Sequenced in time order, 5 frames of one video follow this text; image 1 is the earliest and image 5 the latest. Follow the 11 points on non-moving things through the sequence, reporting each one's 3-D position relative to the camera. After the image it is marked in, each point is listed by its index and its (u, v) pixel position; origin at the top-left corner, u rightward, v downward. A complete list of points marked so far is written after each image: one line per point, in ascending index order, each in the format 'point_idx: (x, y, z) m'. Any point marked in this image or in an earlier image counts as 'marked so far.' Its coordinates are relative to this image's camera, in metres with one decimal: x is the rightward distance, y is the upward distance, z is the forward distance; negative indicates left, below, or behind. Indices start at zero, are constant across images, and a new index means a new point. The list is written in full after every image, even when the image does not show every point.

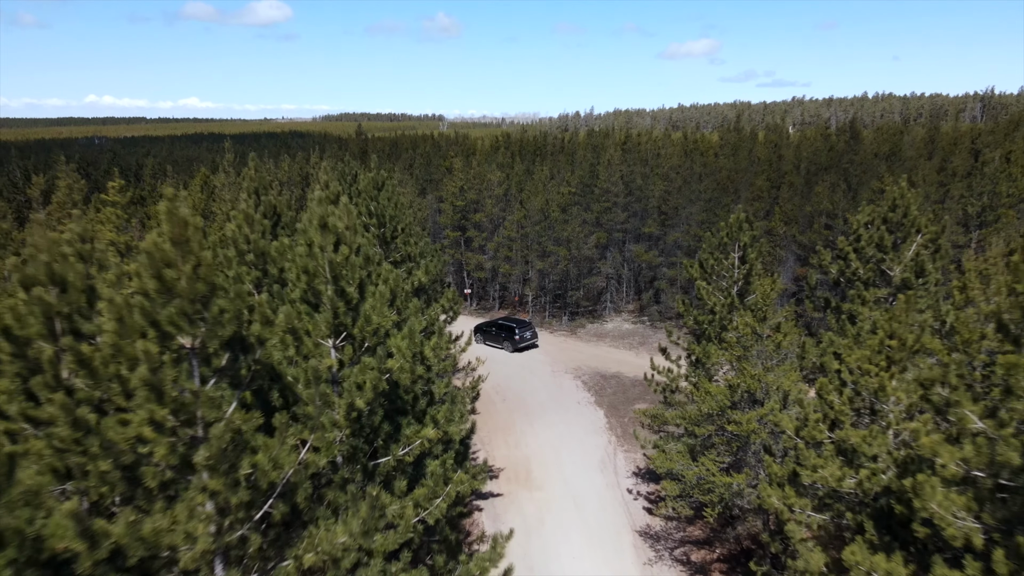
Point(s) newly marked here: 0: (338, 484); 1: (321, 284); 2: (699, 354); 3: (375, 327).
0: (-2.0, -2.2, +7.7) m
1: (-2.4, 0.0, +8.8) m
2: (+4.7, -1.7, +17.0) m
3: (-1.7, -0.5, +8.9) m
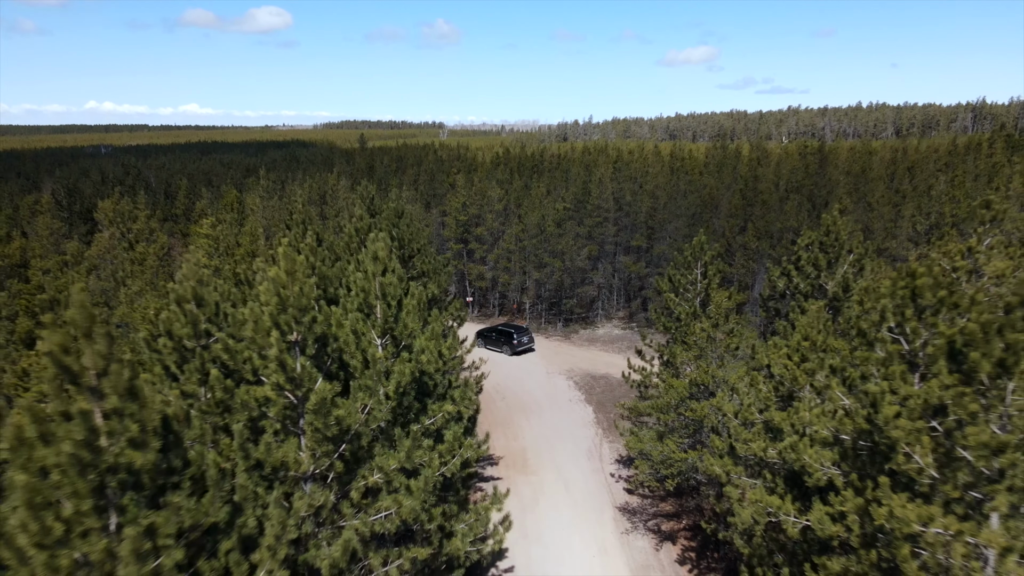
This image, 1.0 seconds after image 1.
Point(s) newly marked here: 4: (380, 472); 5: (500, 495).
0: (-2.0, -2.4, +11.0) m
1: (-2.5, -0.2, +12.0) m
2: (+4.6, -2.0, +20.3) m
3: (-1.8, -0.8, +12.1) m
4: (-2.0, -2.7, +10.1) m
5: (-0.2, -4.1, +13.5) m
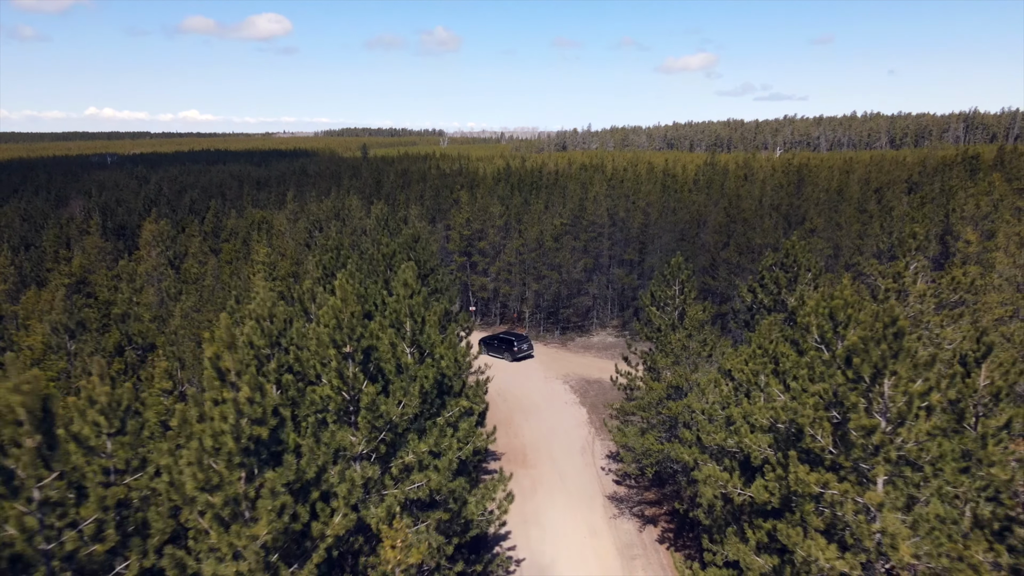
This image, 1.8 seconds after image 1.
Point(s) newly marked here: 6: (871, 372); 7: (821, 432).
0: (-2.0, -2.9, +14.0) m
1: (-2.4, -0.6, +15.0) m
2: (+4.7, -2.5, +23.3) m
3: (-1.7, -1.2, +15.1) m
4: (-1.9, -3.1, +13.1) m
5: (-0.2, -4.6, +16.5) m
6: (+6.4, -1.5, +12.1) m
7: (+5.6, -2.6, +12.4) m
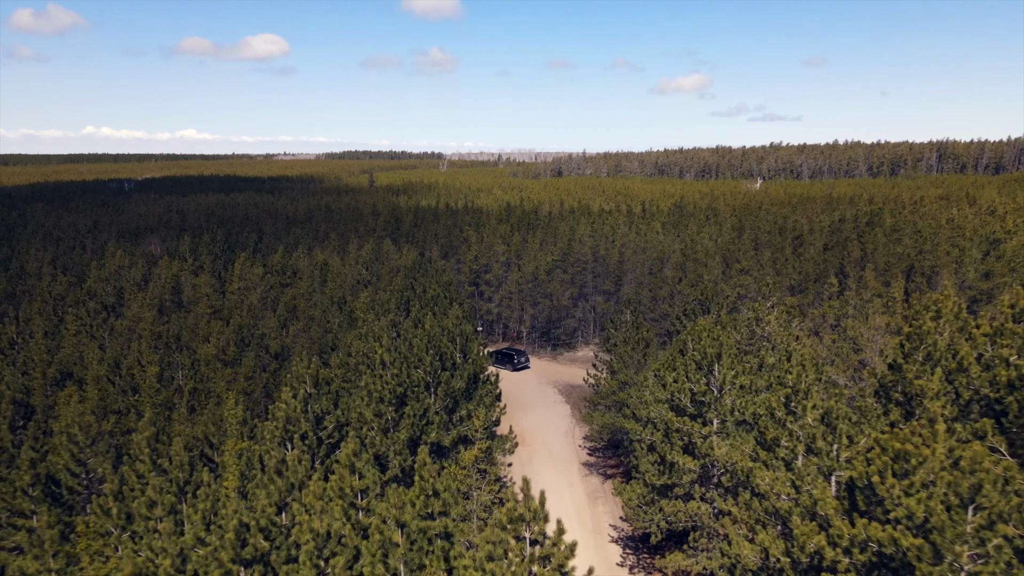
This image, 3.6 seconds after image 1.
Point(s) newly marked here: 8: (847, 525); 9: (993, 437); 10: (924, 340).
0: (-1.8, -4.0, +24.7) m
1: (-2.2, -1.8, +25.8) m
2: (+4.8, -3.9, +34.0) m
3: (-1.5, -2.4, +25.9) m
4: (-1.7, -4.3, +23.8) m
5: (0.0, -5.8, +27.2) m
6: (+6.6, -2.6, +22.9) m
7: (+5.9, -3.7, +23.2) m
8: (+6.9, -4.8, +13.8) m
9: (+10.7, -3.3, +15.0) m
10: (+11.4, -1.4, +18.7) m
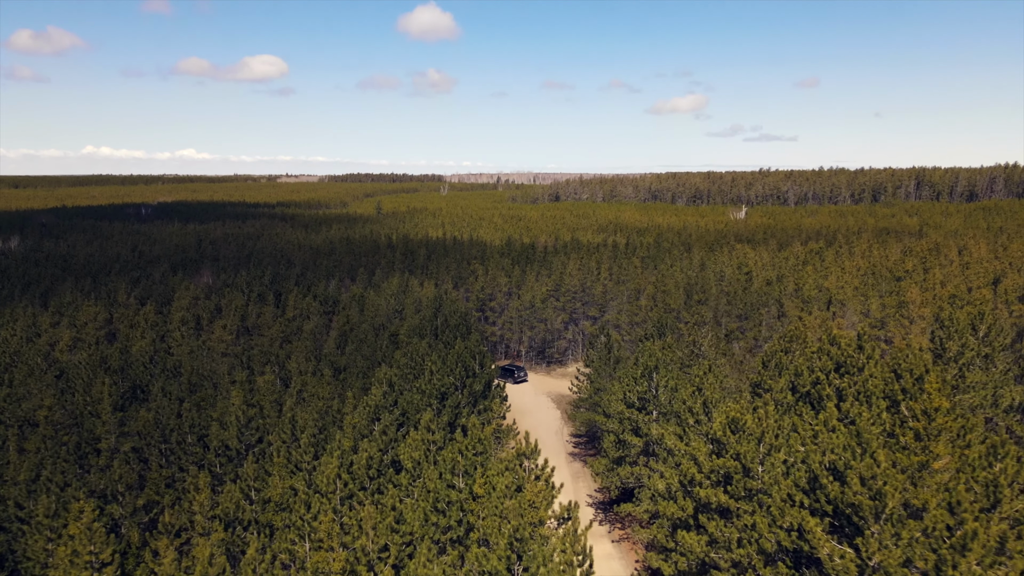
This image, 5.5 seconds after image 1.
0: (-1.6, -5.7, +35.2) m
1: (-2.0, -3.5, +36.4) m
2: (+5.0, -5.9, +44.6) m
3: (-1.4, -4.1, +36.5) m
4: (-1.5, -5.9, +34.3) m
5: (+0.2, -7.5, +37.7) m
6: (+6.8, -4.2, +33.5) m
7: (+6.0, -5.4, +33.7) m
8: (+7.0, -6.2, +24.4) m
9: (+10.9, -4.7, +25.6) m
10: (+11.5, -2.9, +29.3) m
